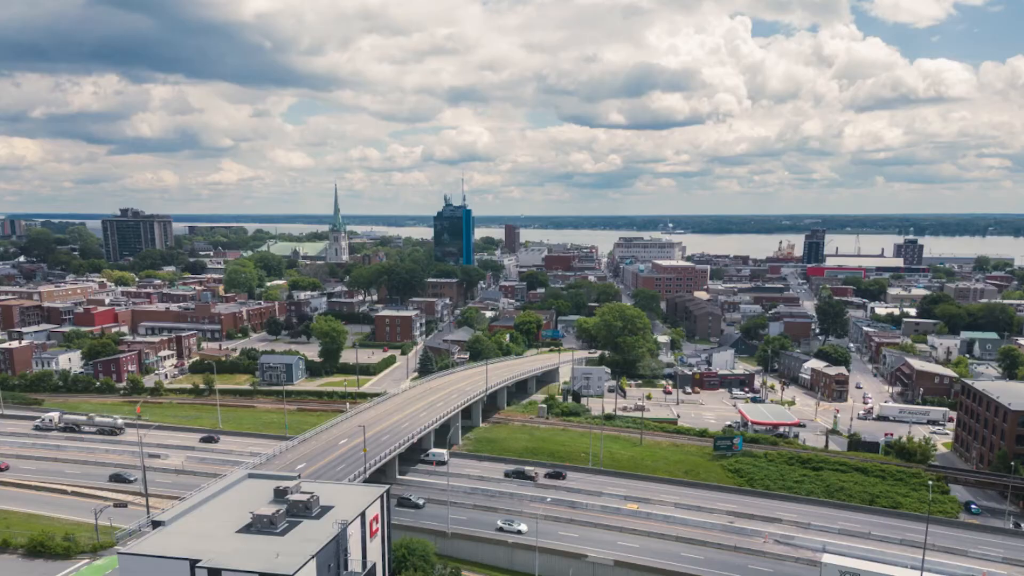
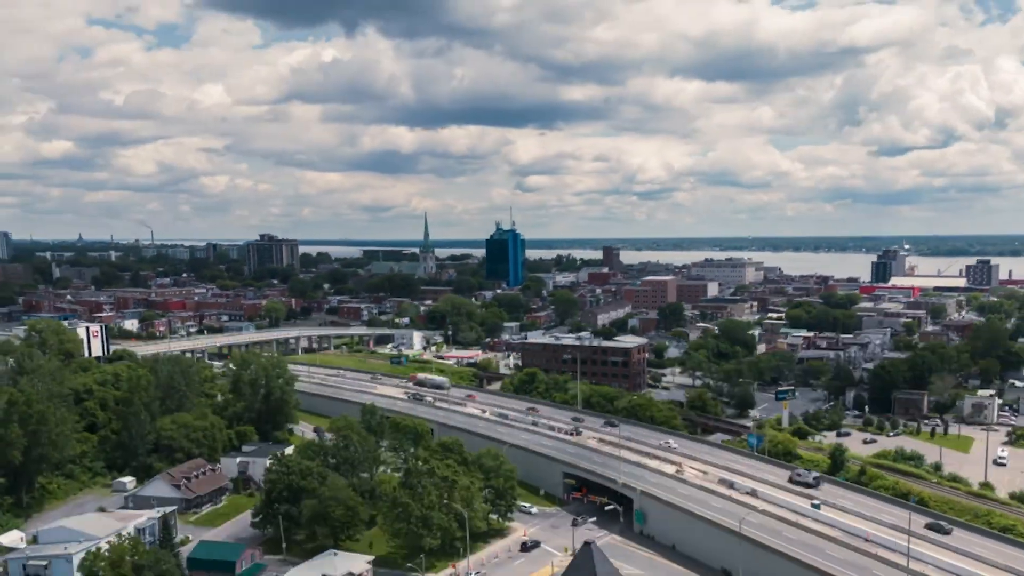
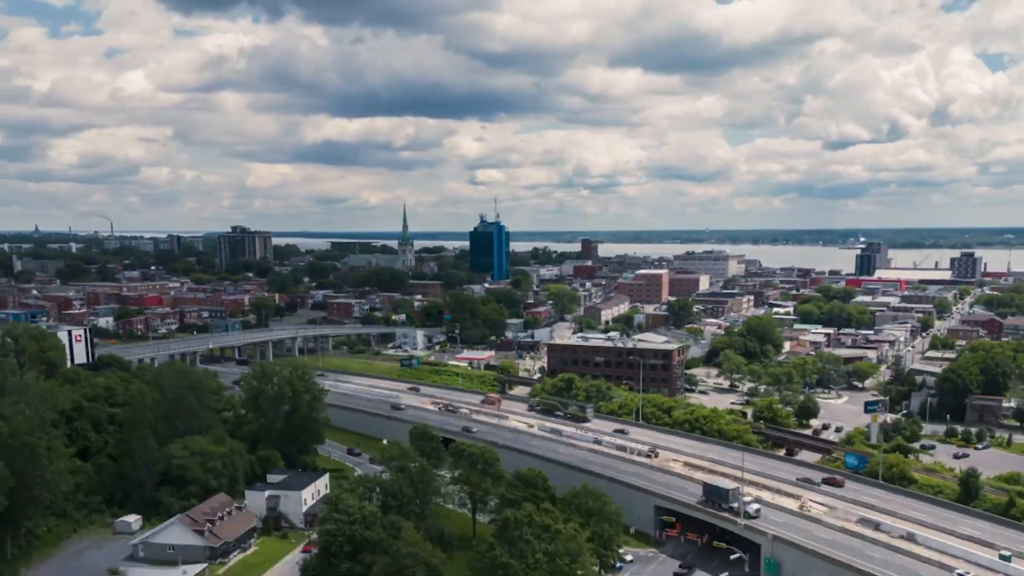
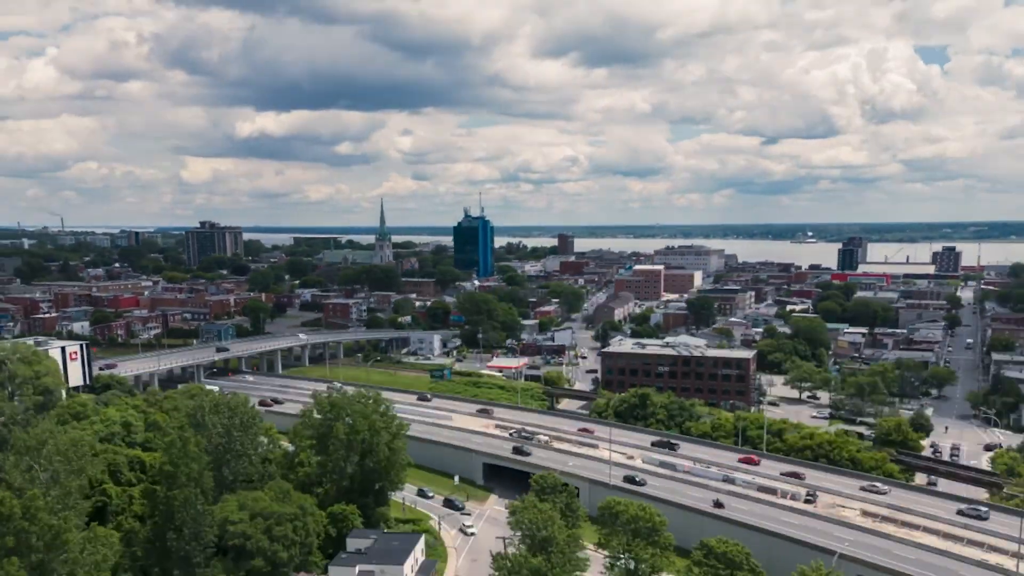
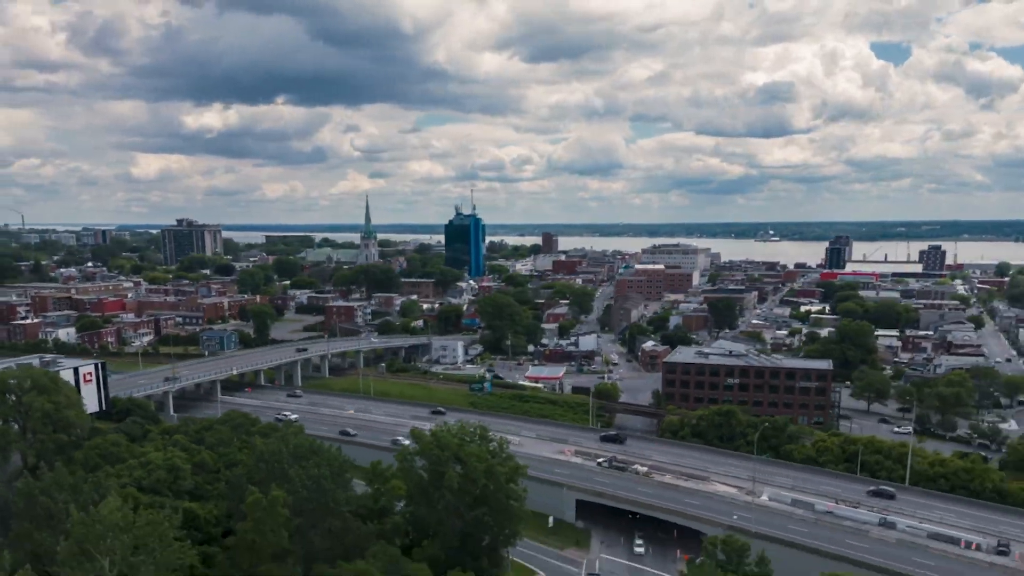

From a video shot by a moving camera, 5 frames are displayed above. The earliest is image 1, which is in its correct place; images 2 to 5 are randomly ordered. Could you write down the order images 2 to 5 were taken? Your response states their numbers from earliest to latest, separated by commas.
5, 4, 3, 2
